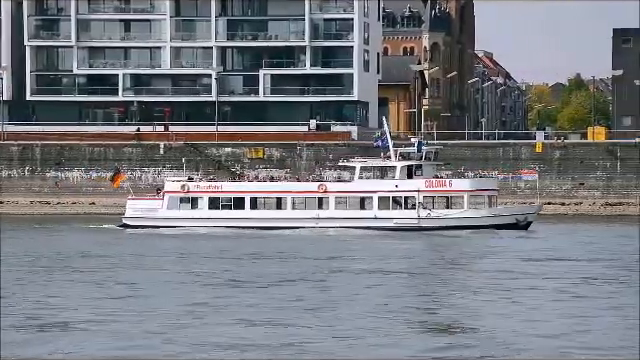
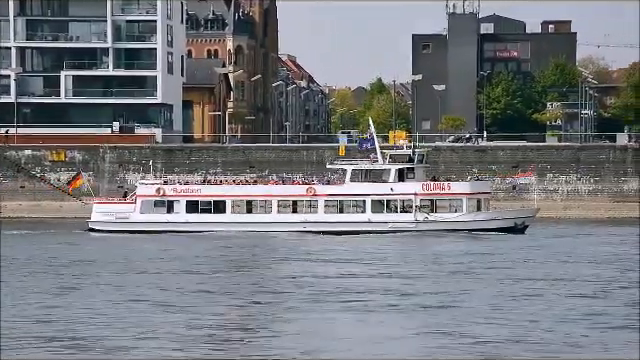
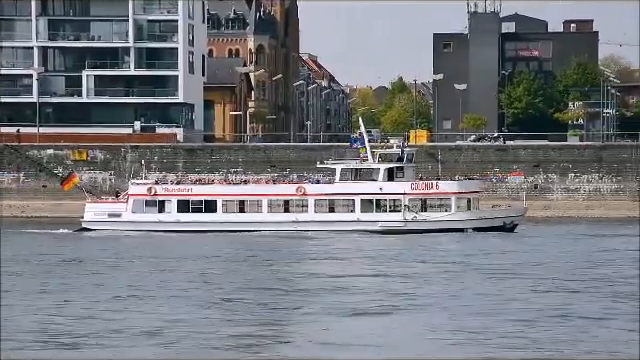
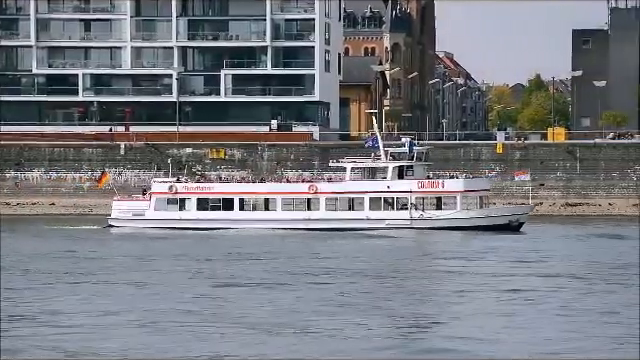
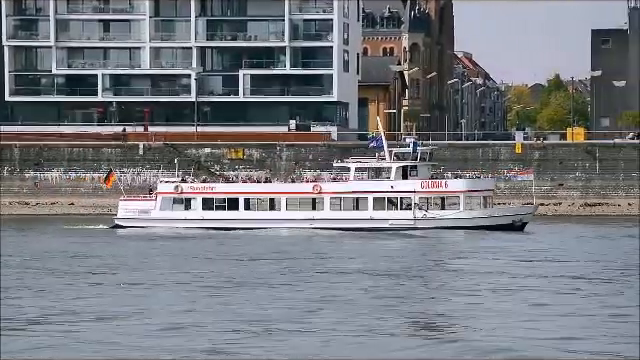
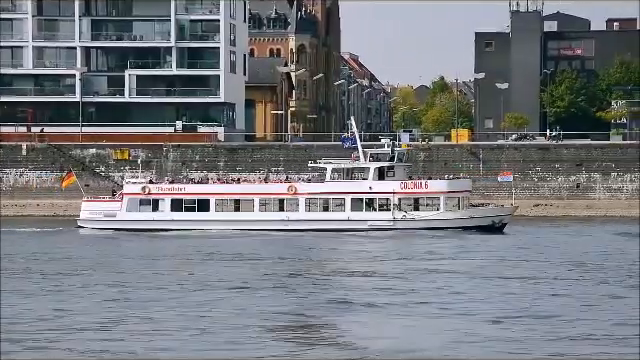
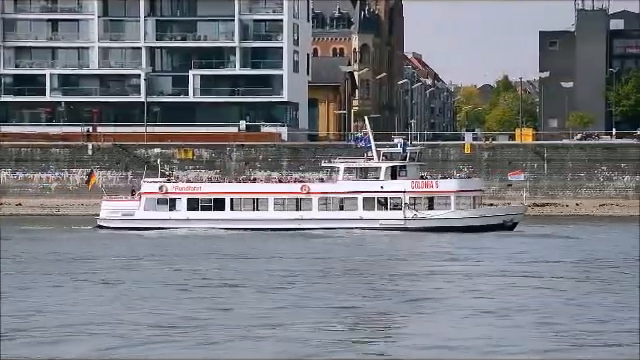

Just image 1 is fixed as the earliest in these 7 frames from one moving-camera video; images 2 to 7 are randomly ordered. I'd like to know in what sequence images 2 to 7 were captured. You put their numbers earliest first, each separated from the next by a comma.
5, 4, 7, 6, 3, 2
